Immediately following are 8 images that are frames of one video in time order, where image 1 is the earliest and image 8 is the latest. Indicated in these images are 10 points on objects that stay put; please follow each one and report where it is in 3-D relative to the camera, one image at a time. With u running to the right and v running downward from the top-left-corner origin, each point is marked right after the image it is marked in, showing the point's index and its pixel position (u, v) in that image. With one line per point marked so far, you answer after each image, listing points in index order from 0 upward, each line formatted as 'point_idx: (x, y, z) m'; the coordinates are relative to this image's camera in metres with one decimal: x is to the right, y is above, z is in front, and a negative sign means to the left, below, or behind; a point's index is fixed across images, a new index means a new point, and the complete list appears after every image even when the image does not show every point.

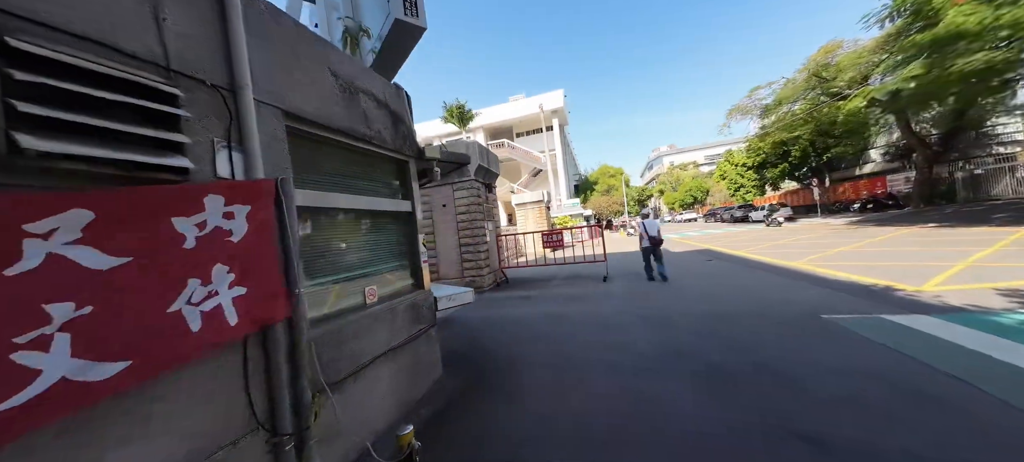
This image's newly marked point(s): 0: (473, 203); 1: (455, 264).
0: (-1.0, +0.7, +8.3) m
1: (-1.6, -0.9, +8.4) m
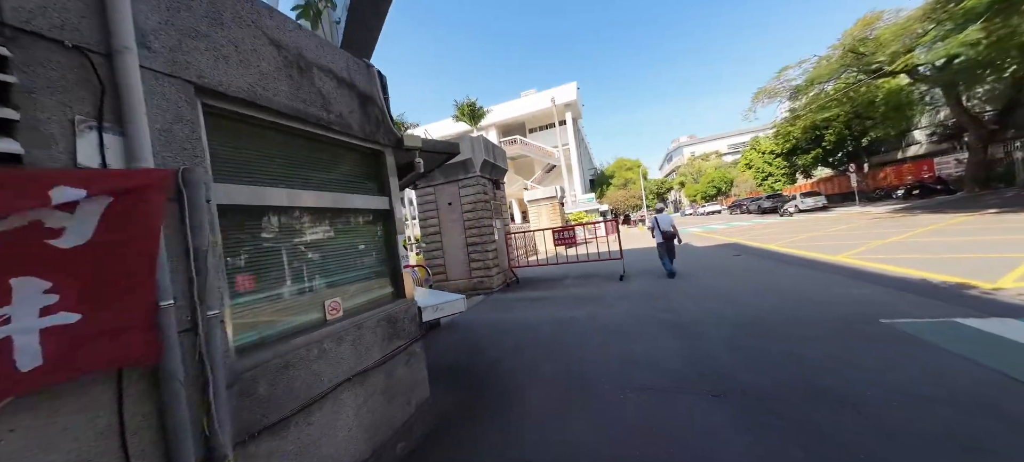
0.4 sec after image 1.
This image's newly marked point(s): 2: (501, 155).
0: (-0.8, +0.8, +7.9) m
1: (-1.3, -0.8, +8.1) m
2: (-0.3, +2.1, +8.9) m
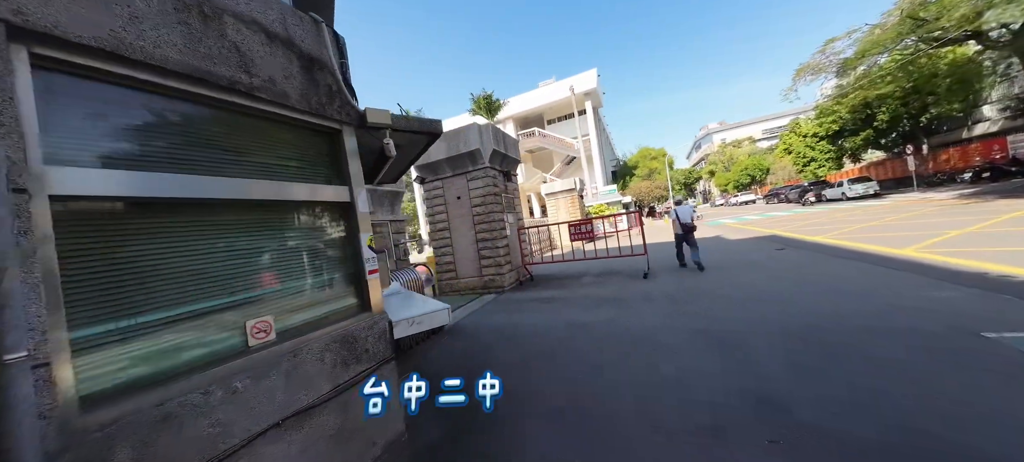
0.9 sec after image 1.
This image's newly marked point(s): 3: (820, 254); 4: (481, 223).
0: (-0.5, +0.9, +7.3) m
1: (-1.0, -0.7, +7.6) m
2: (0.0, +2.3, +8.3) m
3: (+8.0, -0.6, +8.1) m
4: (-0.7, +0.2, +7.4) m
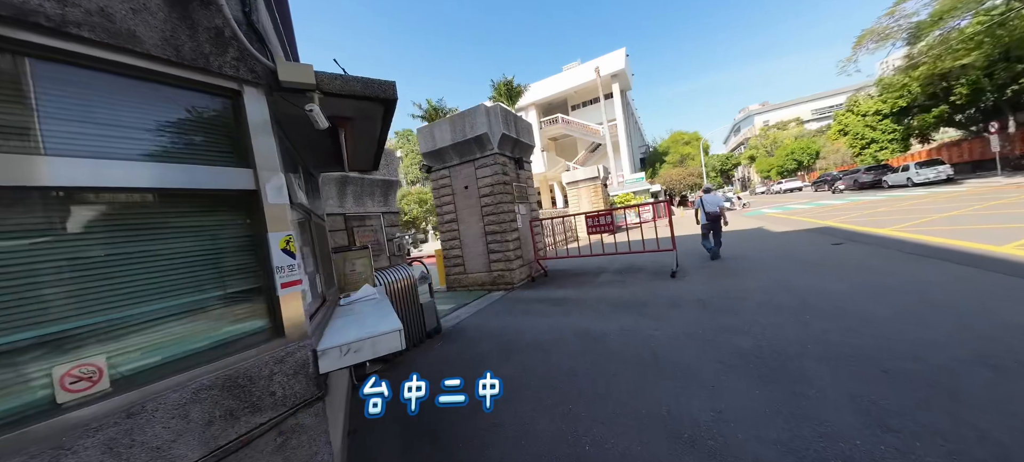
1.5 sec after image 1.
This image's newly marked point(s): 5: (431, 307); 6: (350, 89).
0: (-0.3, +1.1, +6.7) m
1: (-0.7, -0.6, +7.1) m
2: (+0.3, +2.5, +7.6) m
3: (+8.2, -0.4, +6.9) m
4: (-0.5, +0.4, +6.8) m
5: (-1.2, -1.1, +4.5) m
6: (-0.9, +0.8, +1.8) m
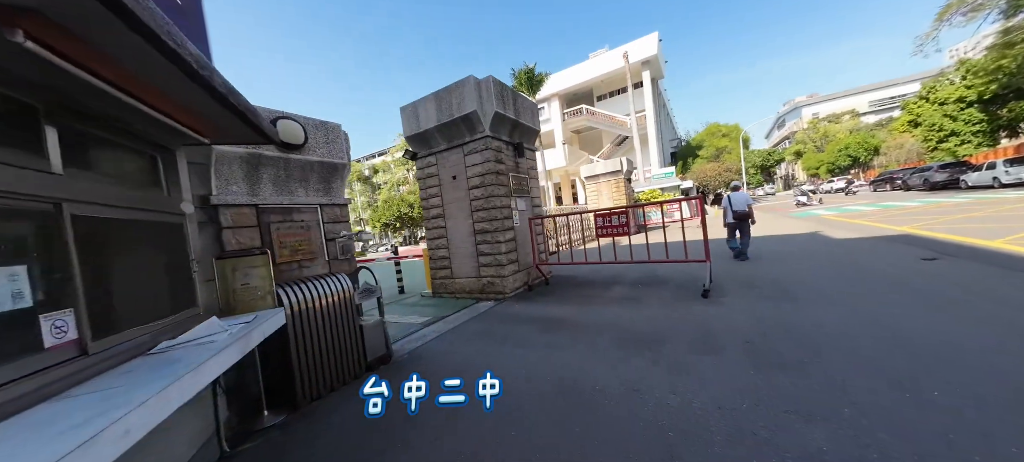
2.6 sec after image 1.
0: (-0.4, +1.1, +5.6) m
1: (-0.8, -0.5, +6.0) m
2: (+0.3, +2.5, +6.4) m
3: (+8.1, -0.6, +5.1) m
4: (-0.6, +0.4, +5.7) m
5: (-1.5, -1.1, +3.5) m
6: (-1.4, +0.8, +0.7) m
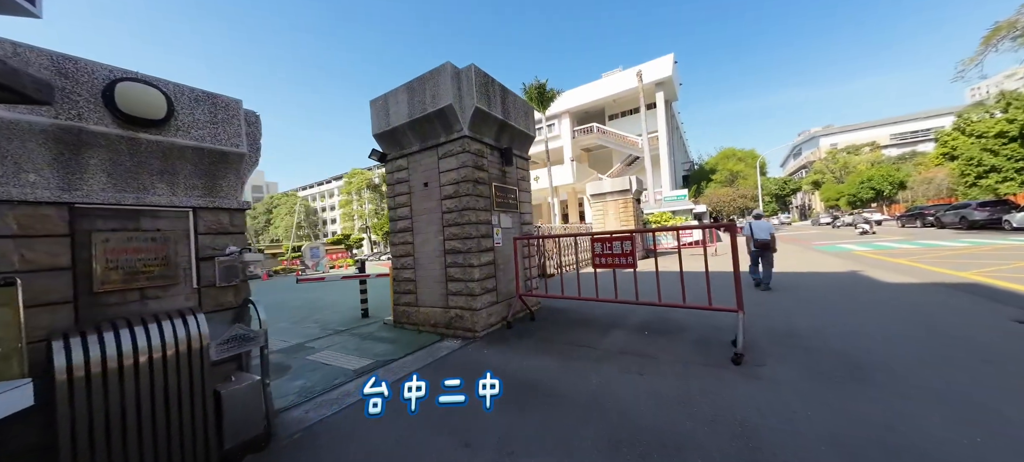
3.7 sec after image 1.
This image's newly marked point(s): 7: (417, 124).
0: (-0.7, +0.8, +4.6) m
1: (-1.2, -0.8, +4.9) m
2: (+0.2, +2.1, +5.4) m
3: (+7.7, -1.3, +3.8) m
4: (-0.9, +0.1, +4.7) m
5: (-1.9, -1.2, +2.4) m
6: (-1.8, +0.8, -0.3) m
7: (-1.4, +1.6, +4.8) m
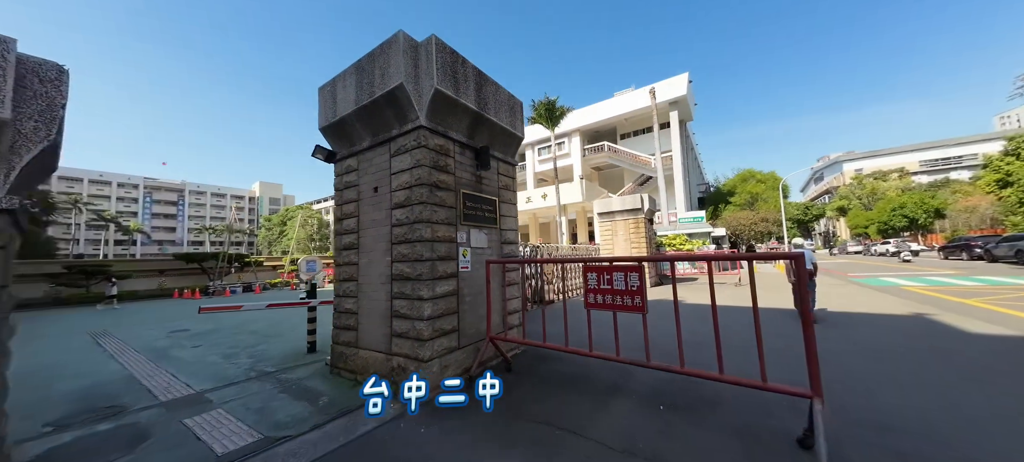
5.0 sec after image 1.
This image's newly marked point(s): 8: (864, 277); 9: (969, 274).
0: (-1.0, +0.5, +3.5) m
1: (-1.5, -1.0, +3.8) m
2: (-0.1, +1.8, +4.4) m
3: (+7.3, -1.8, +2.4) m
4: (-1.2, -0.1, +3.6) m
5: (-2.4, -1.3, +1.3) m
6: (-2.3, +0.9, -1.2) m
7: (-1.7, +1.4, +3.8) m
8: (+14.7, -2.0, +12.8) m
9: (+18.6, -1.8, +12.4) m
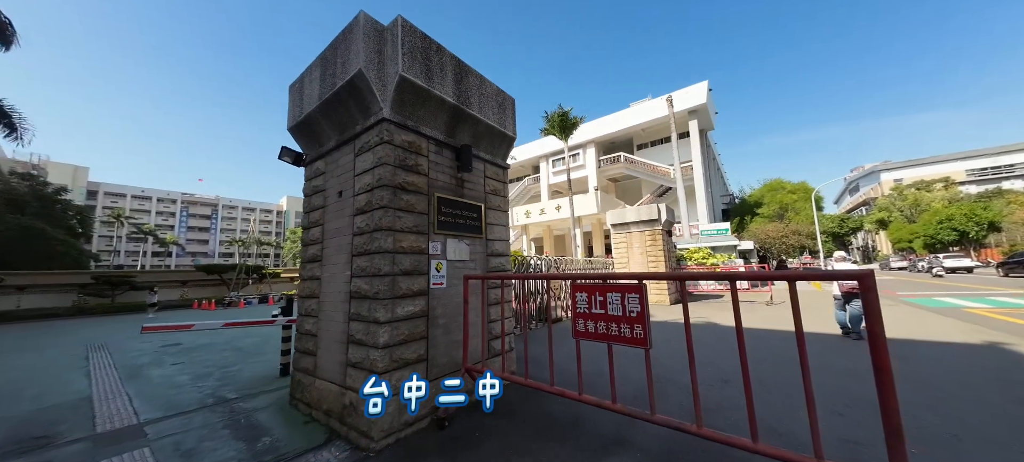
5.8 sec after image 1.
0: (-1.2, +0.4, +3.1) m
1: (-1.7, -1.2, +3.3) m
2: (-0.2, +1.7, +4.0) m
3: (+7.0, -1.8, +1.4) m
4: (-1.4, -0.2, +3.2) m
5: (-2.7, -1.3, +0.8) m
6: (-2.7, +1.0, -1.6) m
7: (-1.9, +1.3, +3.4) m
8: (+15.1, -2.4, +11.4) m
9: (+18.9, -2.3, +10.8) m
